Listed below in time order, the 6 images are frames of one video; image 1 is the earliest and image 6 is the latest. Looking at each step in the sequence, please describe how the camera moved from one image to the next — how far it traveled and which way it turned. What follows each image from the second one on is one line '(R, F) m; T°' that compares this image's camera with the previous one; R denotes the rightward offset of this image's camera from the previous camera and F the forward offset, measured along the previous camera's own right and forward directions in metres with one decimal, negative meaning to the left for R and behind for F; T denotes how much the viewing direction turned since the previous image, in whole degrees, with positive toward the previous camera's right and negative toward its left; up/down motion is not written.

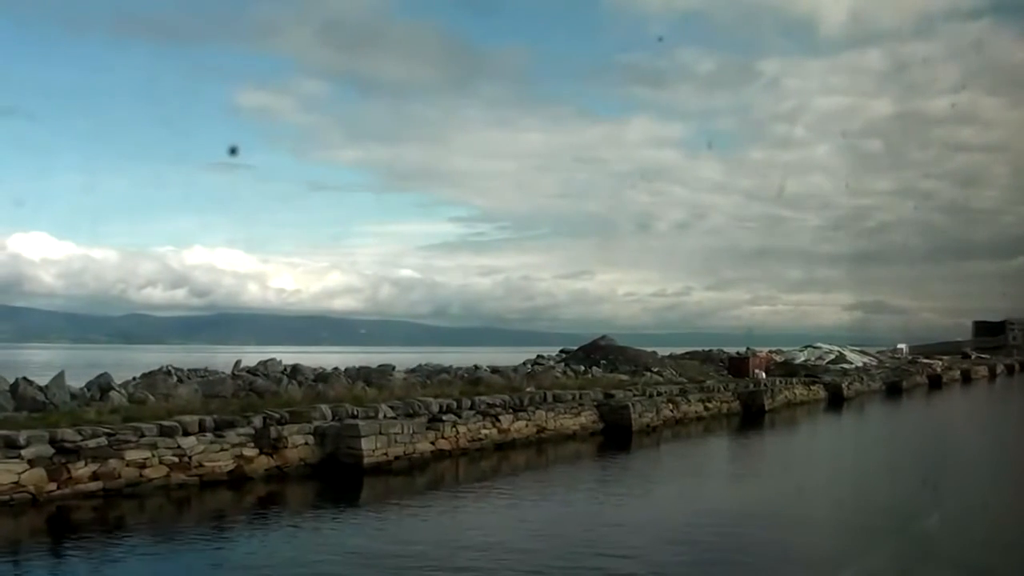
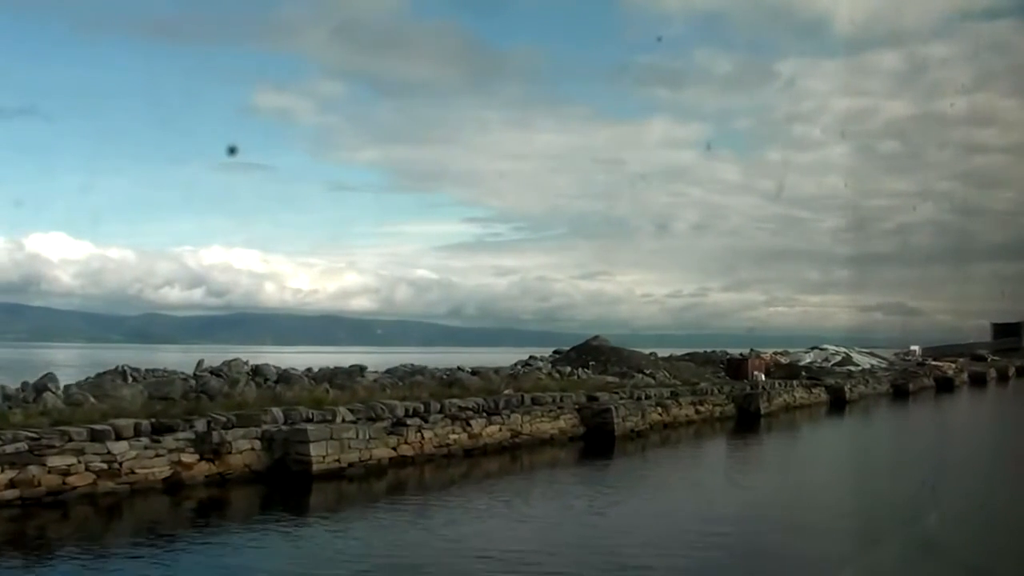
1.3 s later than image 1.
(+0.6, +0.8) m; -1°
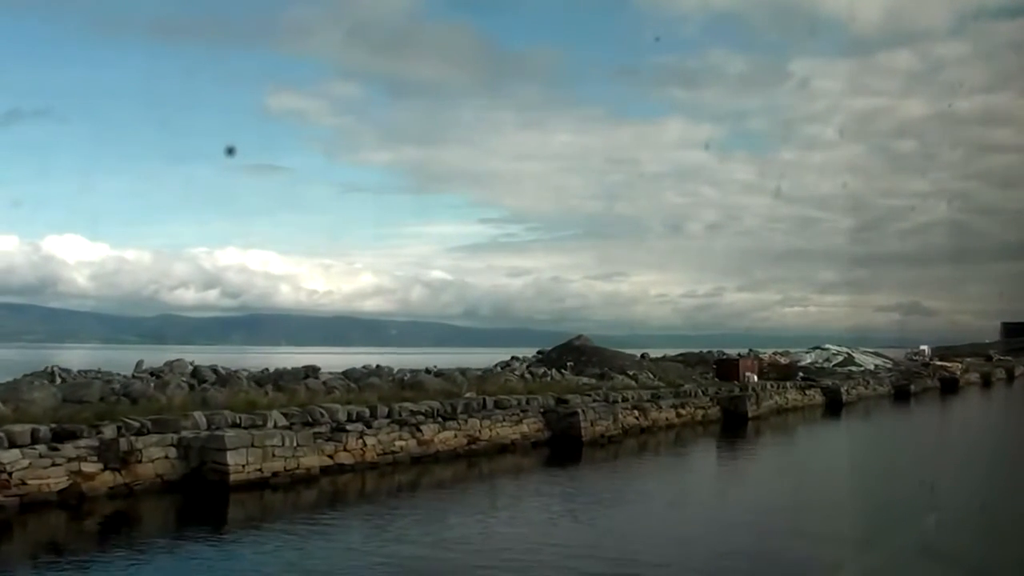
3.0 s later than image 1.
(+0.8, +1.0) m; -1°
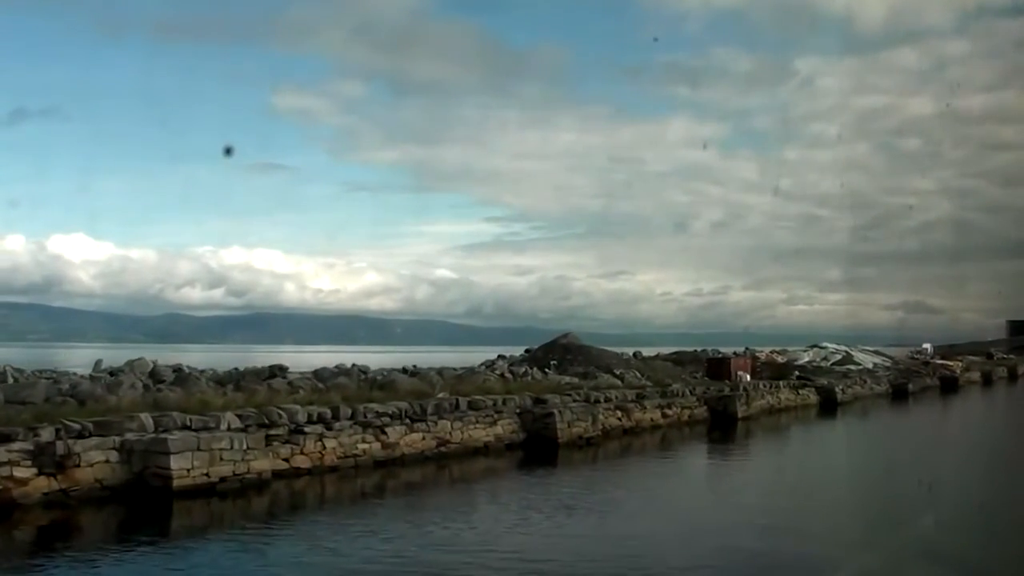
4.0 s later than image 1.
(+0.5, +0.6) m; 0°
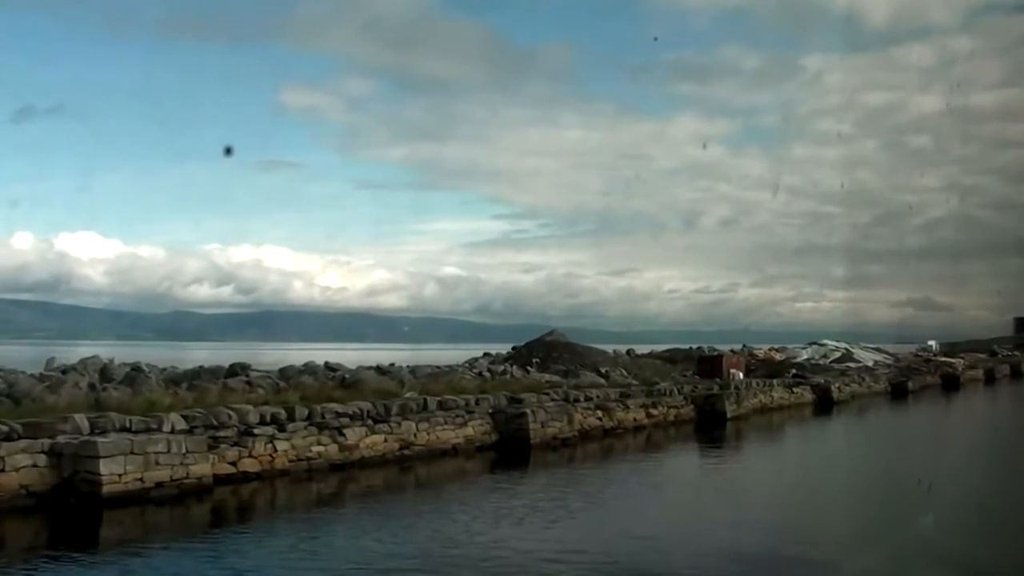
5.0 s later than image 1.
(+0.5, +0.6) m; 0°
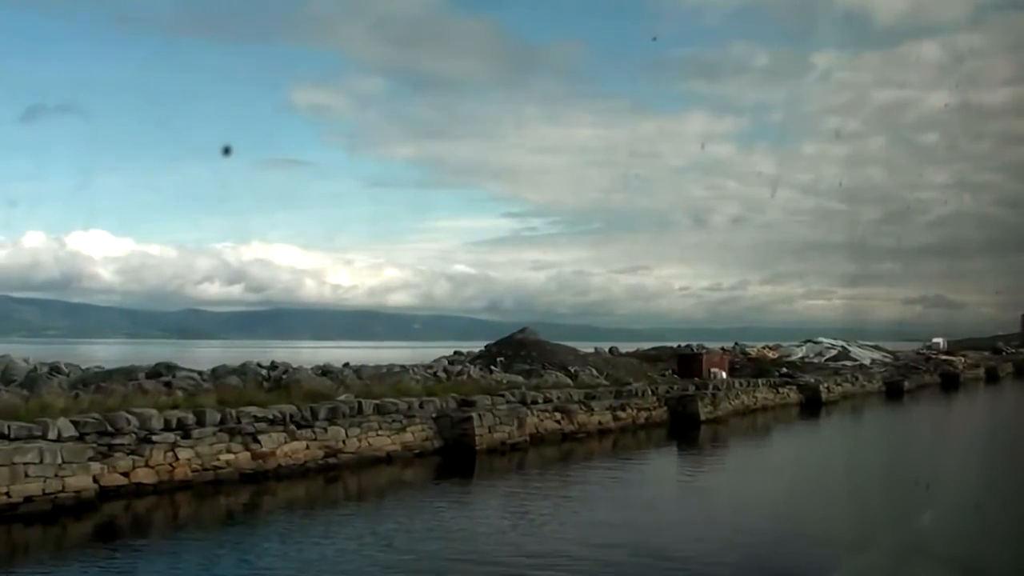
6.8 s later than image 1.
(+0.9, +1.0) m; 0°
